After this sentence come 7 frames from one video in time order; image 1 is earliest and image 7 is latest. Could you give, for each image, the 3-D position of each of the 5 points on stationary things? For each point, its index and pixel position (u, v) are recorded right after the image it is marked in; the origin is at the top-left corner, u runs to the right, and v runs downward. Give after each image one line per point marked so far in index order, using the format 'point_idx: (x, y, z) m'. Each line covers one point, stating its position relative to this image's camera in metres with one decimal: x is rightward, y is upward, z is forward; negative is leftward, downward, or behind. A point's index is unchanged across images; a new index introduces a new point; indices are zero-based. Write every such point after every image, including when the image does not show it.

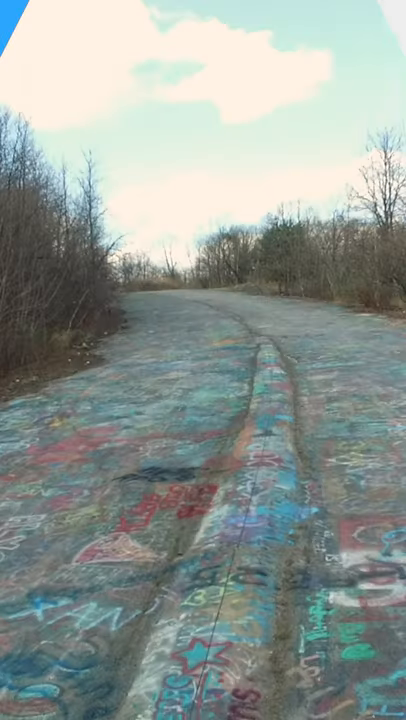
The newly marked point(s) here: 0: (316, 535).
0: (+0.4, -0.6, +3.5) m
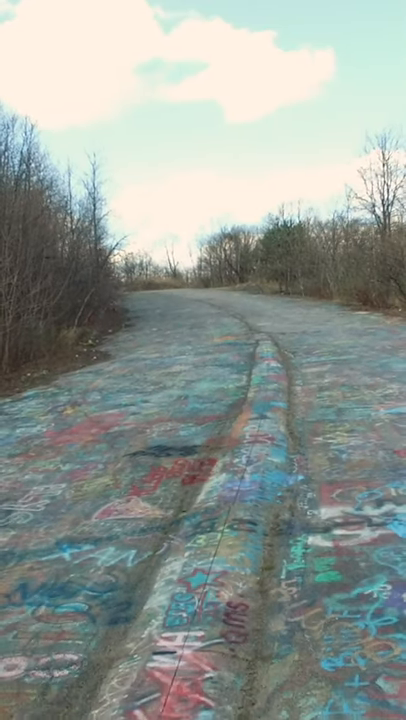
0: (+0.4, -0.6, +4.1) m
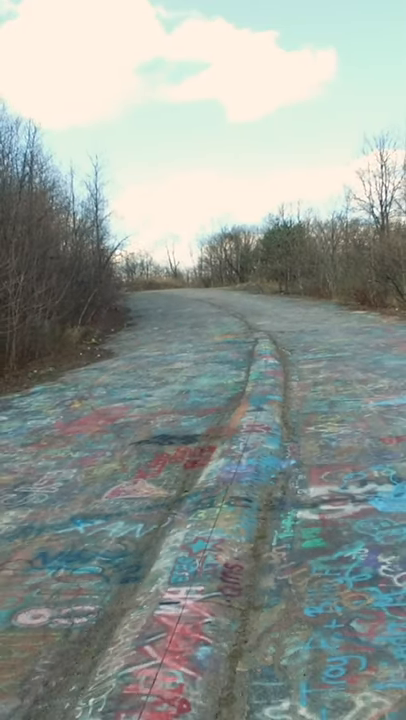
0: (+0.4, -0.6, +4.5) m
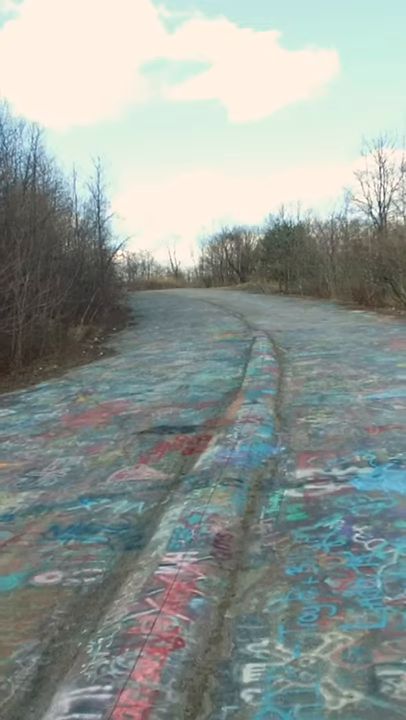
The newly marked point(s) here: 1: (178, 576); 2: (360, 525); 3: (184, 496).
0: (+0.4, -0.5, +4.9) m
1: (-0.1, -0.7, +3.2) m
2: (+0.6, -0.6, +3.6) m
3: (-0.1, -0.6, +4.3) m
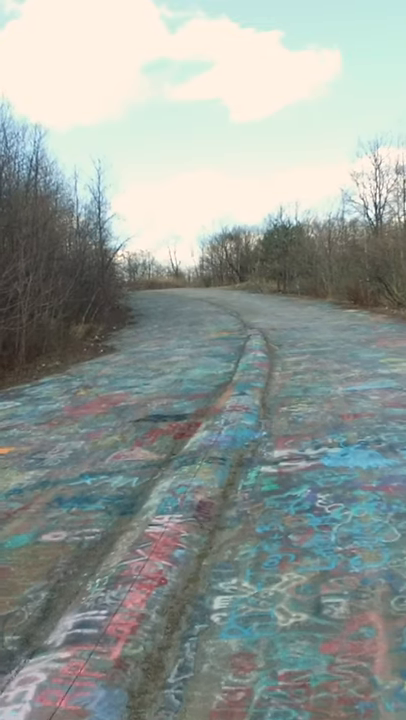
0: (+0.3, -0.5, +5.5) m
1: (-0.2, -0.7, +3.7) m
2: (+0.5, -0.6, +4.2) m
3: (-0.2, -0.6, +4.8) m
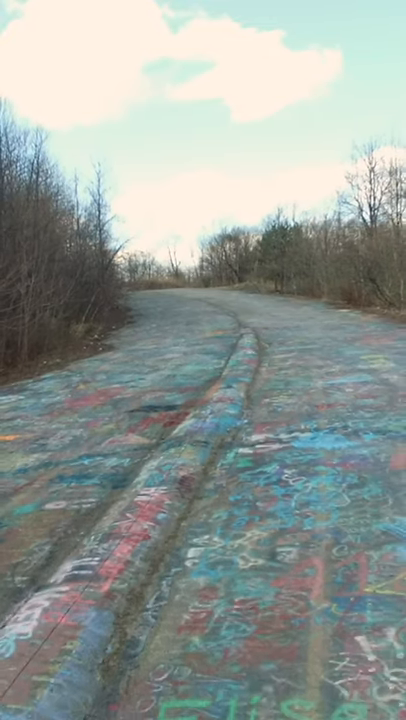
0: (+0.3, -0.4, +6.1) m
1: (-0.2, -0.7, +4.4) m
2: (+0.4, -0.6, +4.8) m
3: (-0.2, -0.5, +5.4) m
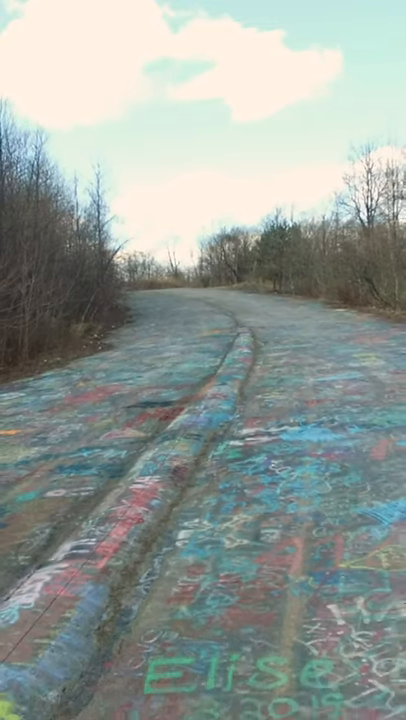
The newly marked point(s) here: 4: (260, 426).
0: (+0.2, -0.4, +6.4) m
1: (-0.3, -0.6, +4.6) m
2: (+0.4, -0.5, +5.1) m
3: (-0.3, -0.5, +5.7) m
4: (+0.4, -0.4, +6.2) m
